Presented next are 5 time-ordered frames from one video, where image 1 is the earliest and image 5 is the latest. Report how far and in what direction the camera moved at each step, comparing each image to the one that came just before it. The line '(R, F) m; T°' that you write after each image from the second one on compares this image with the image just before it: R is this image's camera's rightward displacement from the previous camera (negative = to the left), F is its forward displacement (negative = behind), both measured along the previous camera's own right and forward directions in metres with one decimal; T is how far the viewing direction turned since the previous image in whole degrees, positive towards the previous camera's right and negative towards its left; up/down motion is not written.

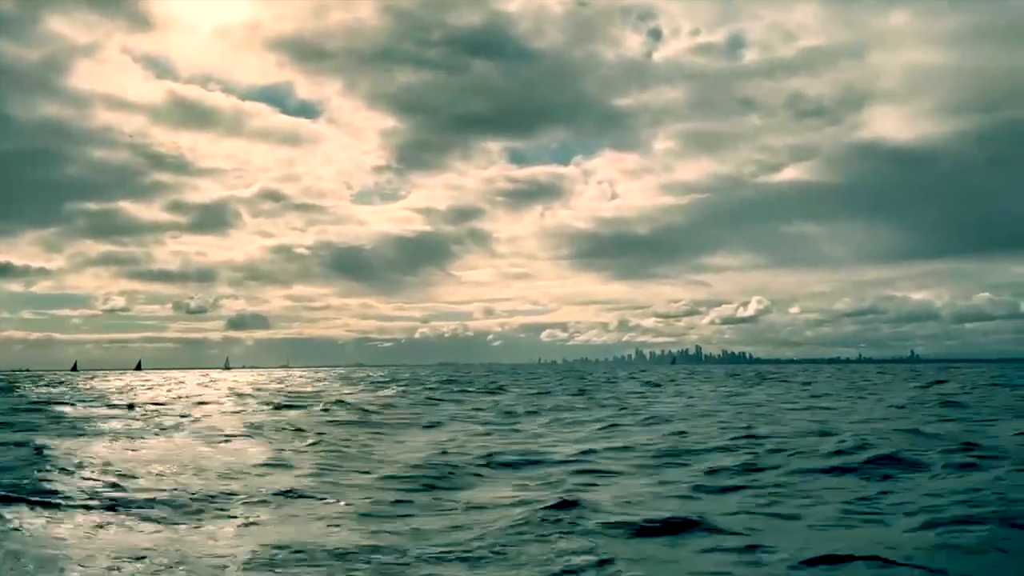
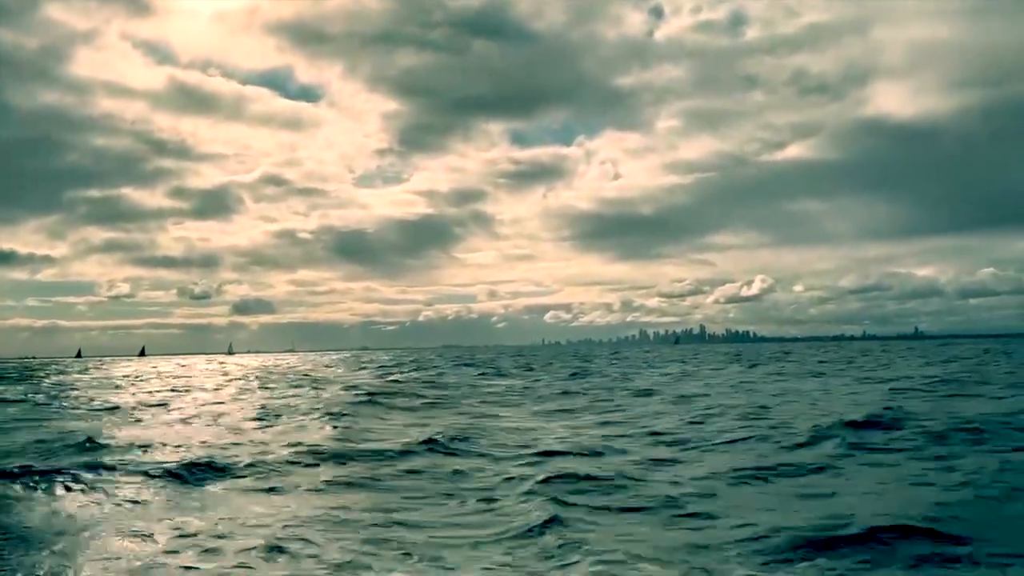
(-0.9, -2.5) m; 0°
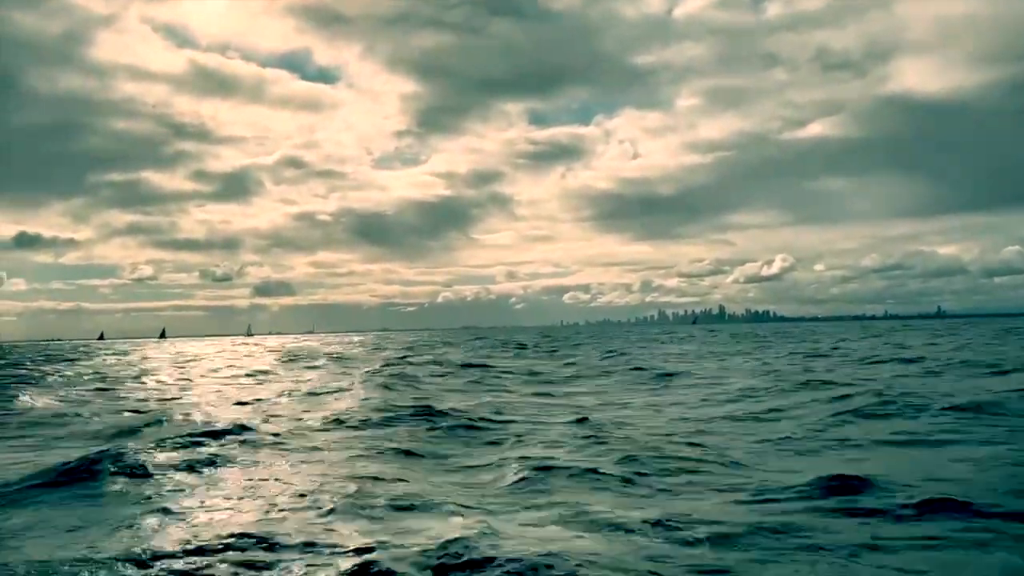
(-1.4, -4.8) m; -1°
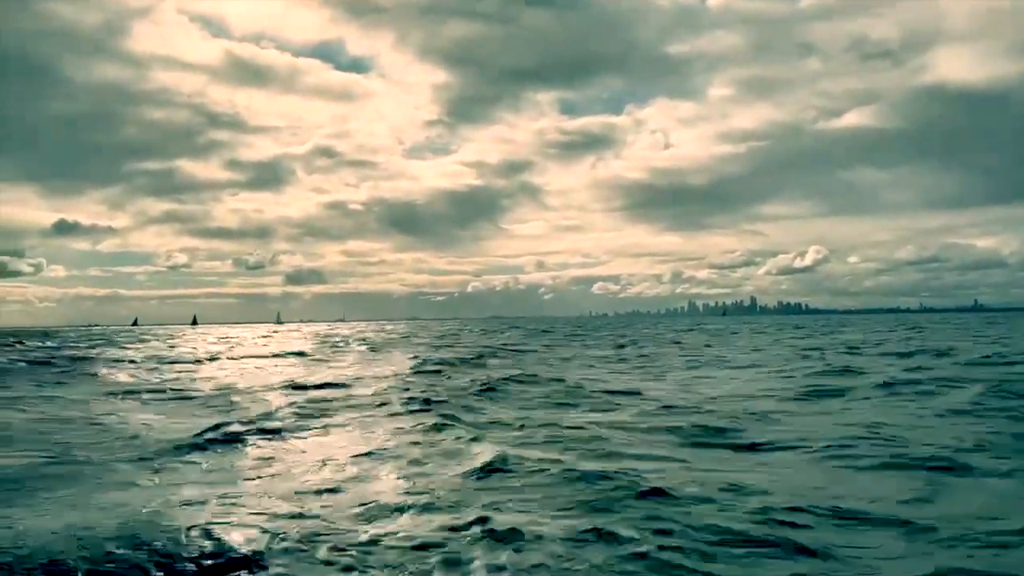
(+0.2, -1.7) m; -2°
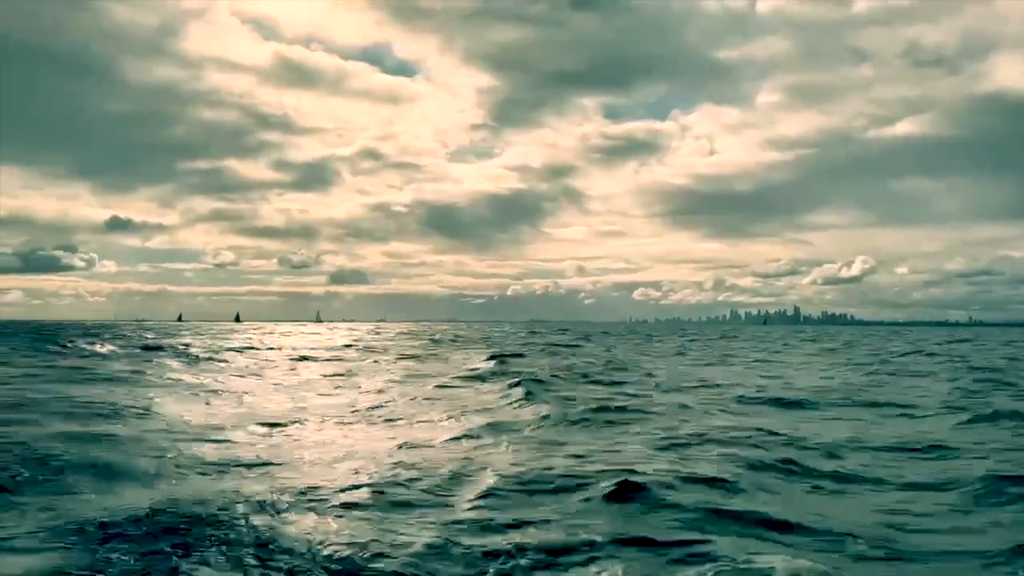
(-0.4, -0.1) m; -3°
